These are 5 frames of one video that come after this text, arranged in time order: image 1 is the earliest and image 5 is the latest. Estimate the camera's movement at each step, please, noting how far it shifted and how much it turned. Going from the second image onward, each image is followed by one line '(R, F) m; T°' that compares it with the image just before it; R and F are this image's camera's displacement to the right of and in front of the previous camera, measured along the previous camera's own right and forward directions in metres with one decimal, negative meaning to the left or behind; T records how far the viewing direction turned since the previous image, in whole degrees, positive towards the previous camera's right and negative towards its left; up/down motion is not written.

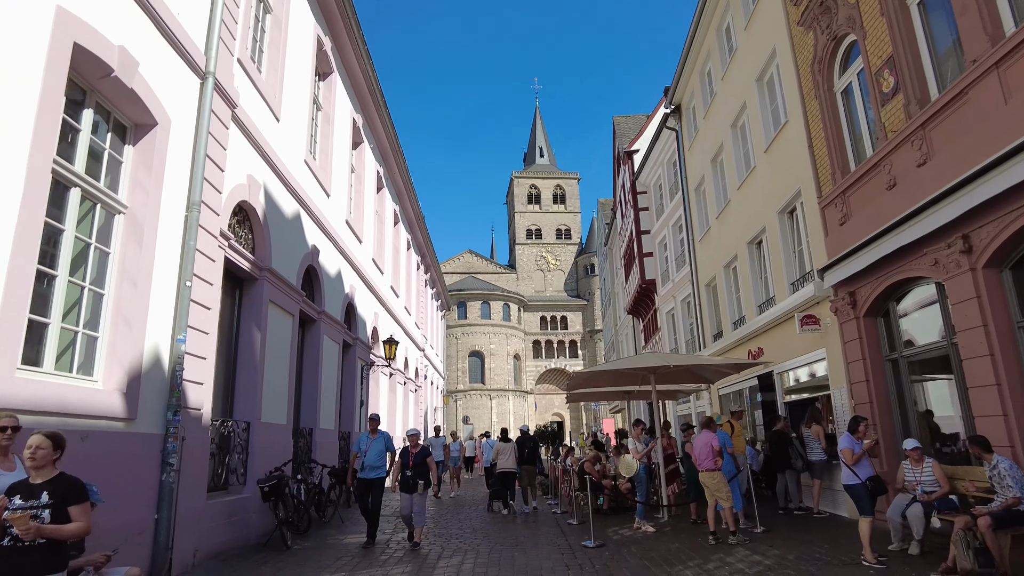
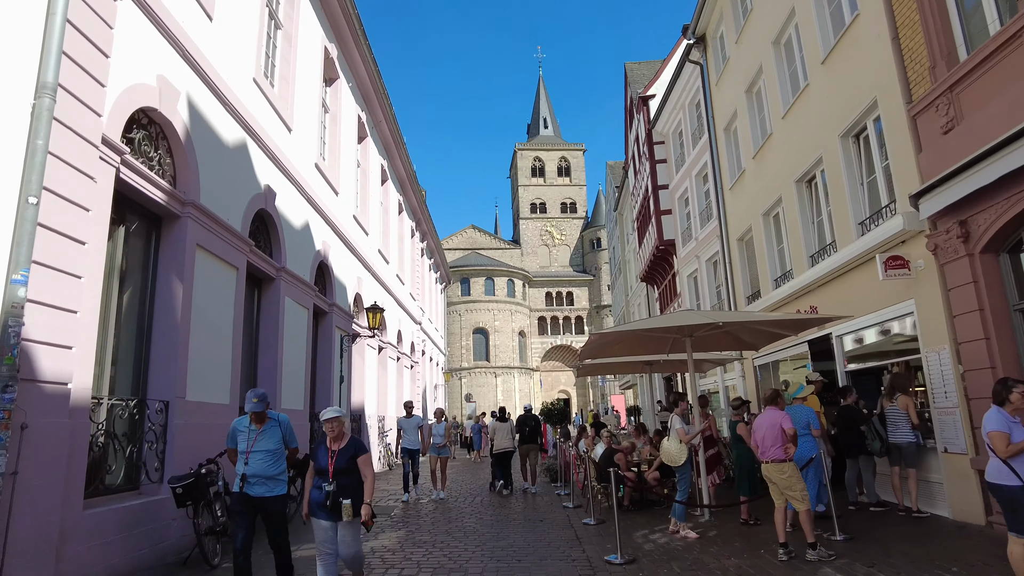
(+0.1, +2.2) m; 0°
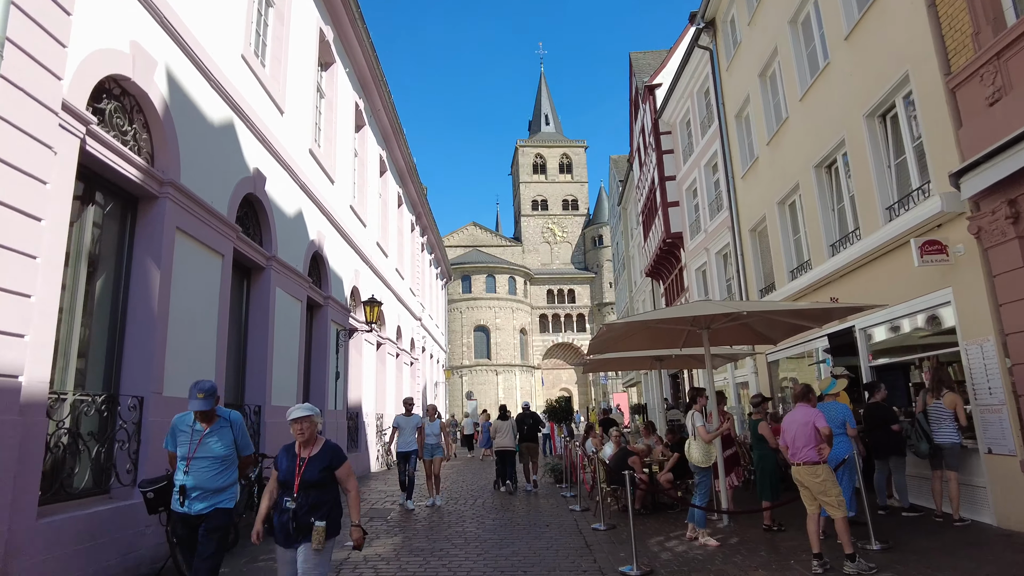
(0.0, +0.6) m; 0°
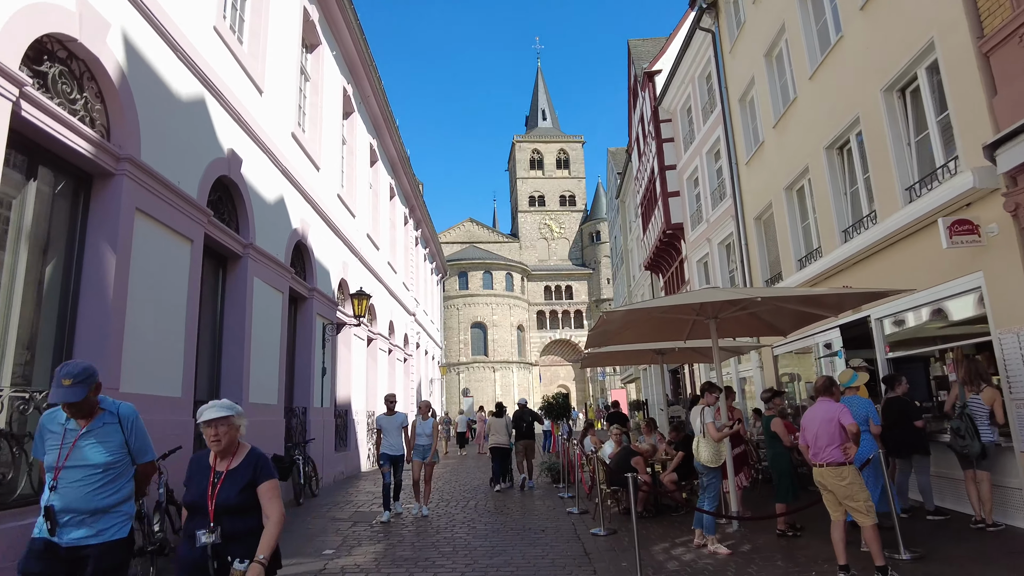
(+0.1, +0.6) m; 0°
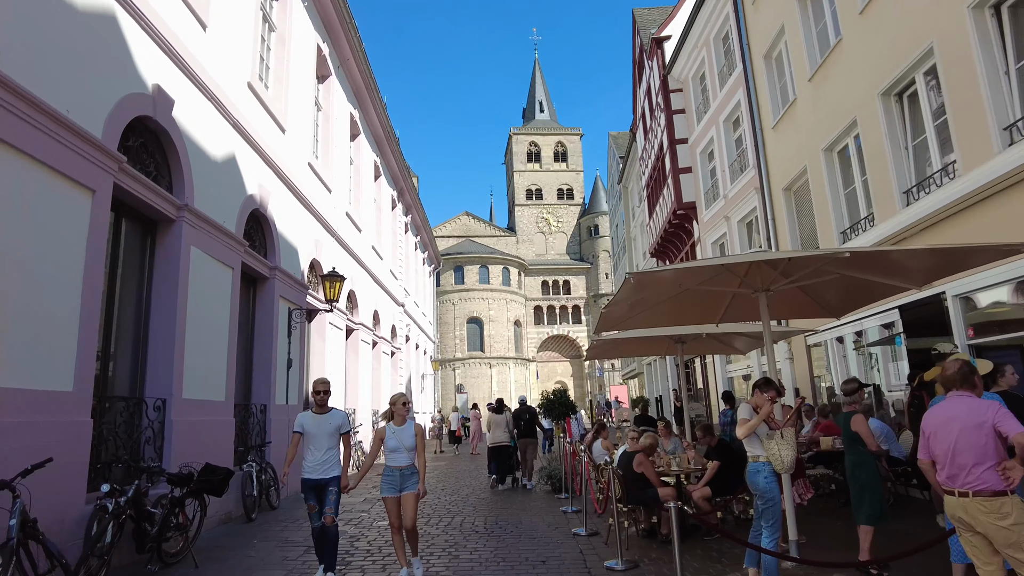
(0.0, +1.7) m; 0°
